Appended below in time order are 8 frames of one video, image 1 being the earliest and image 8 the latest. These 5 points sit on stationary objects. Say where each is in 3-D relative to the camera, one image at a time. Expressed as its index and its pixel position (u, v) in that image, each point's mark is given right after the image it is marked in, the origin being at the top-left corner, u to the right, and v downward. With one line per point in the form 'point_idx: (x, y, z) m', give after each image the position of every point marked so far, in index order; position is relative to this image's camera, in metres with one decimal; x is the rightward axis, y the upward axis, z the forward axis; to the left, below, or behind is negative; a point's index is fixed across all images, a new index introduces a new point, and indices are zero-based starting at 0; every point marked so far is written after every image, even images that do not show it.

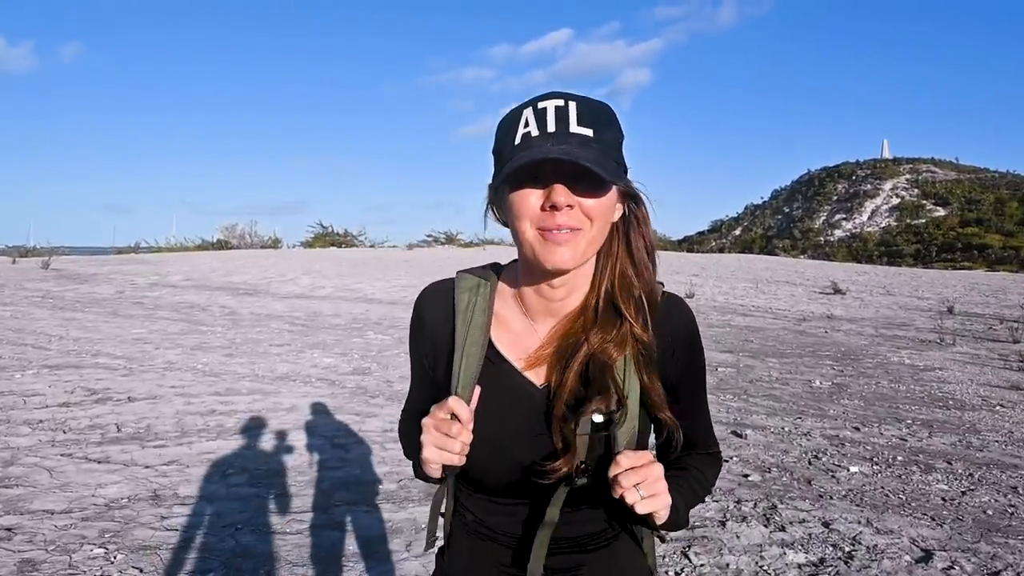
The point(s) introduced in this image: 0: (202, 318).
0: (-5.0, -0.5, +13.3) m
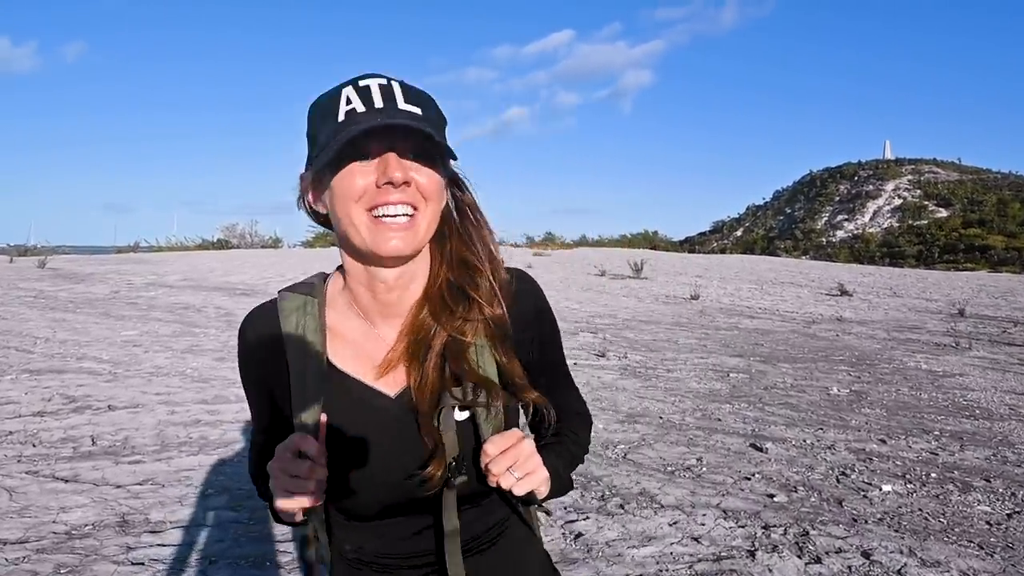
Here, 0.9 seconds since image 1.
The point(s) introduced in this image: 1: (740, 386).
0: (-4.9, -0.5, +13.0) m
1: (+2.0, -0.9, +7.4) m
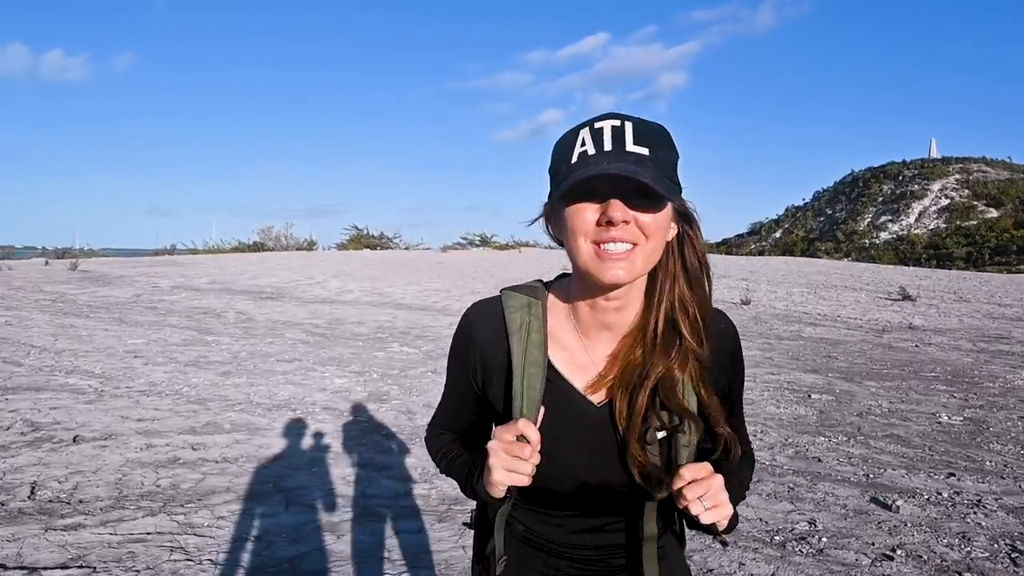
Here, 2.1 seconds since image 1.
0: (-4.4, -0.6, +12.1) m
1: (+2.4, -0.9, +6.2) m
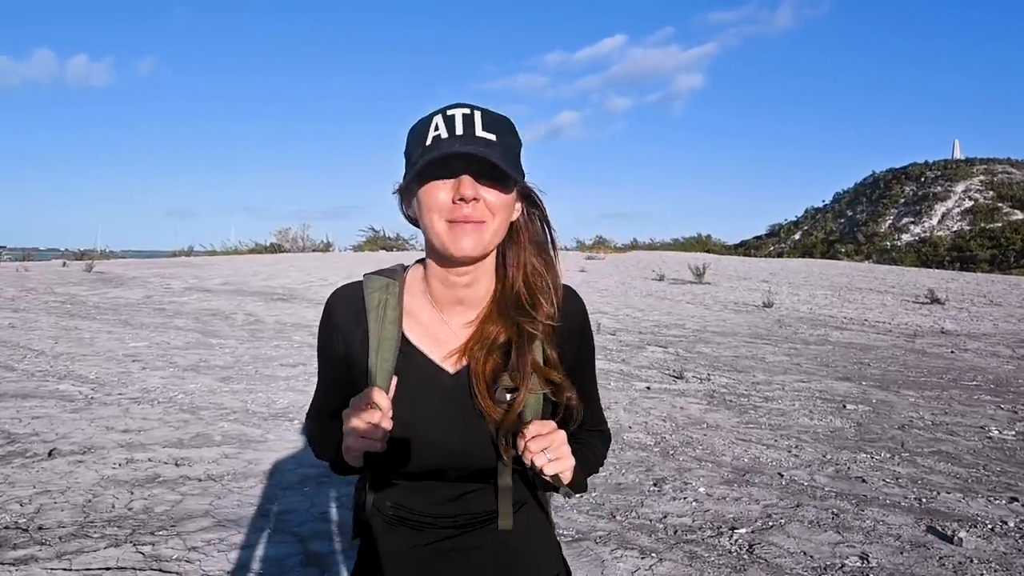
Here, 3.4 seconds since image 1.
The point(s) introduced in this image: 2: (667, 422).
0: (-4.1, -0.6, +11.7) m
1: (+2.5, -0.9, +5.8) m
2: (+1.1, -0.9, +5.8) m
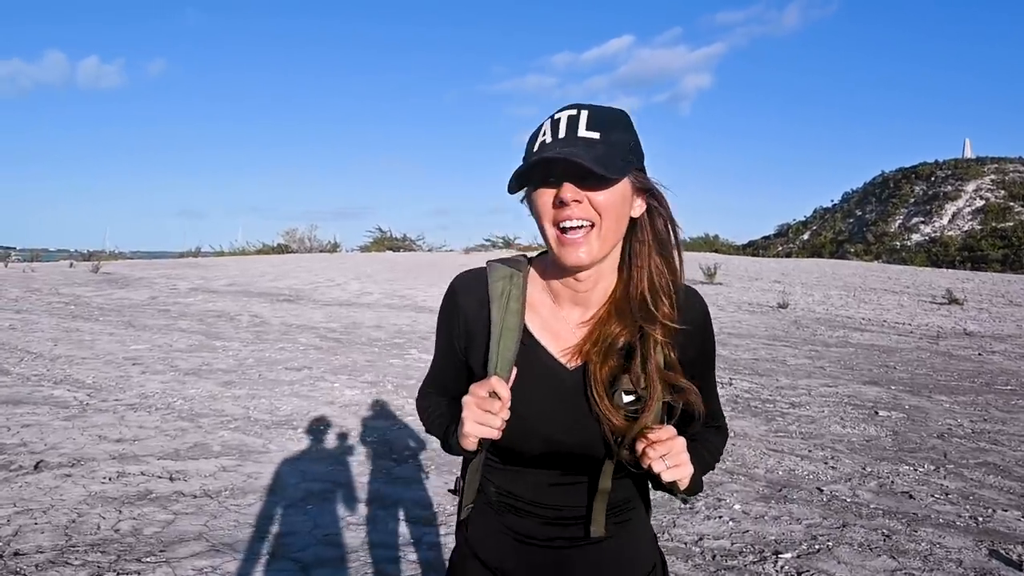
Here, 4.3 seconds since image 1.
0: (-4.0, -0.6, +11.5) m
1: (+2.6, -1.0, +5.4) m
2: (+1.2, -0.9, +5.4) m
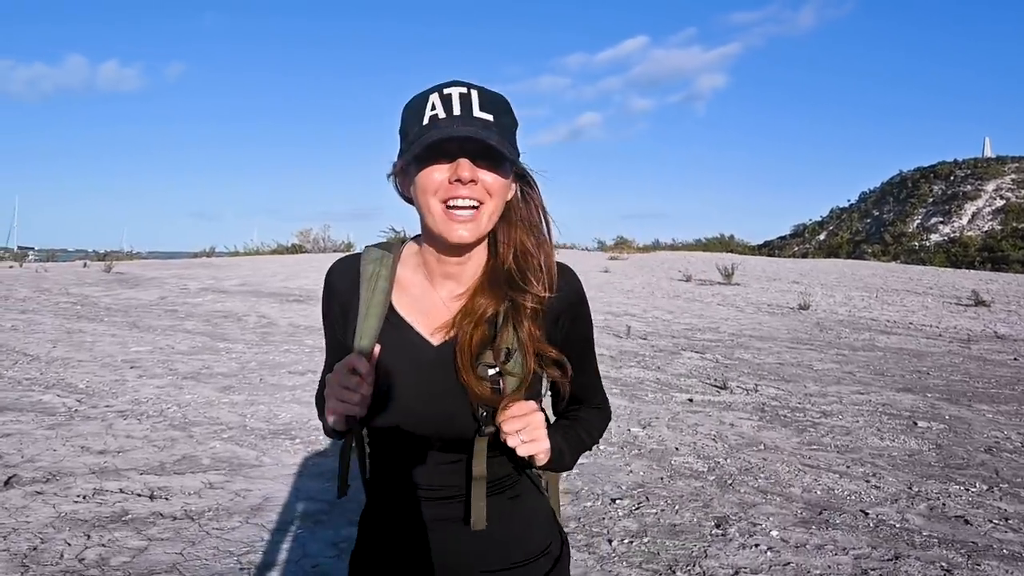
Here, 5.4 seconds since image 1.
0: (-3.8, -0.6, +11.2) m
1: (+2.6, -1.0, +5.0) m
2: (+1.2, -0.9, +5.1) m
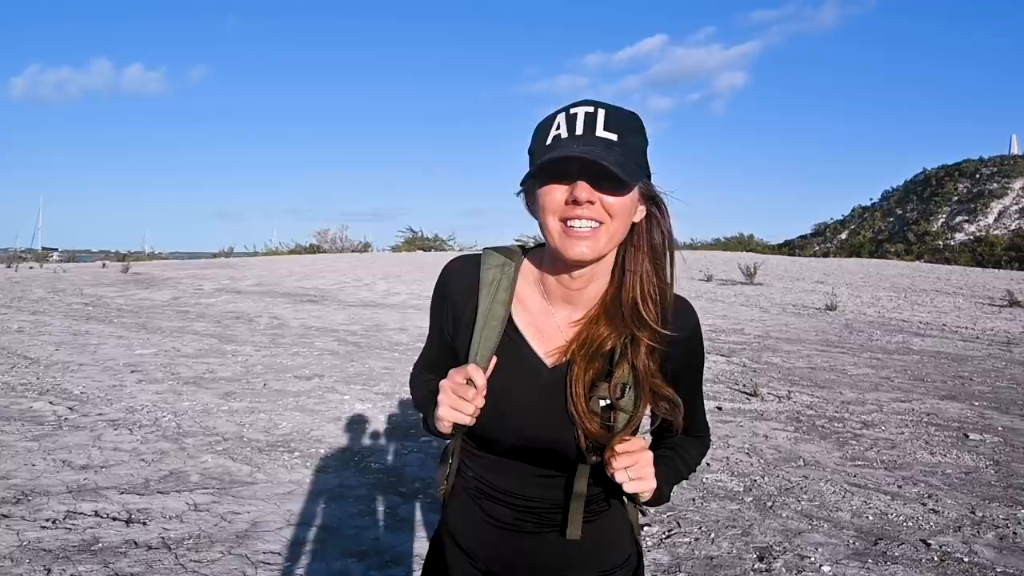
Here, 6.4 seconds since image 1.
0: (-3.6, -0.6, +10.8) m
1: (+2.7, -1.0, +4.6) m
2: (+1.3, -0.9, +4.6) m
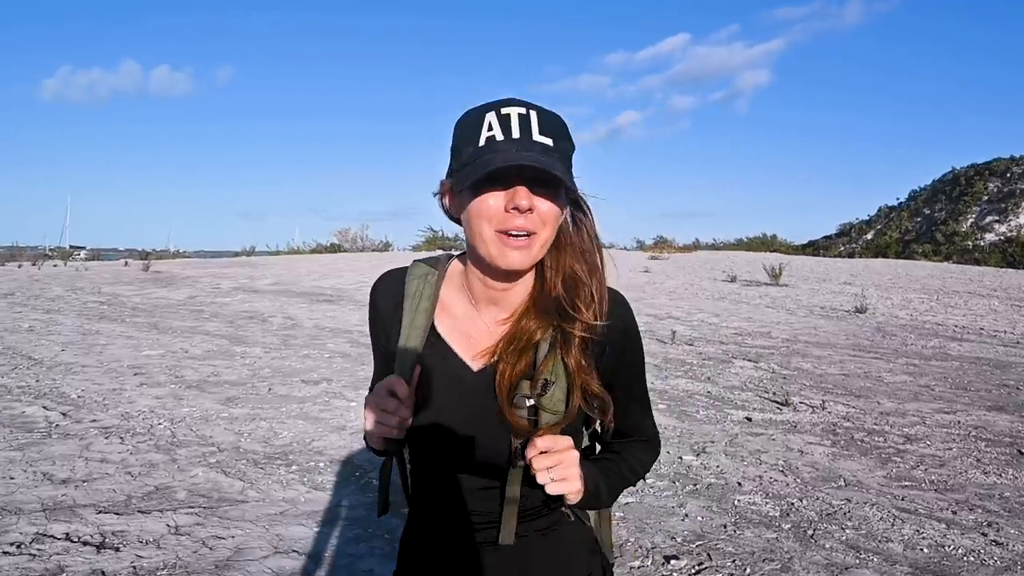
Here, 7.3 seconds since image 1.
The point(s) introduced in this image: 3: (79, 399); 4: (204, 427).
0: (-3.4, -0.6, +10.6) m
1: (+2.8, -1.0, +4.2) m
2: (+1.4, -1.0, +4.3) m
3: (-3.1, -0.8, +5.9) m
4: (-1.9, -0.8, +5.1) m
